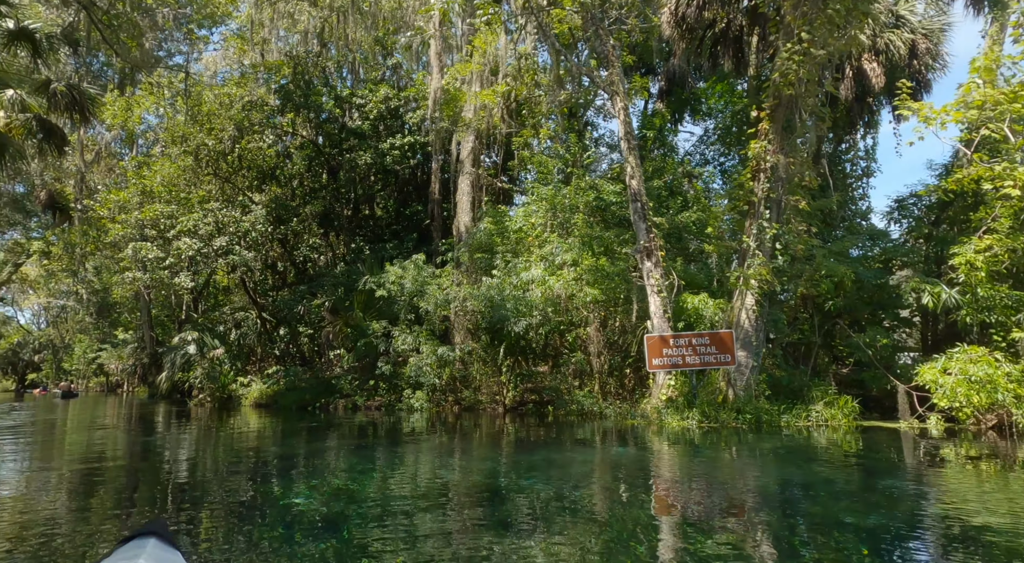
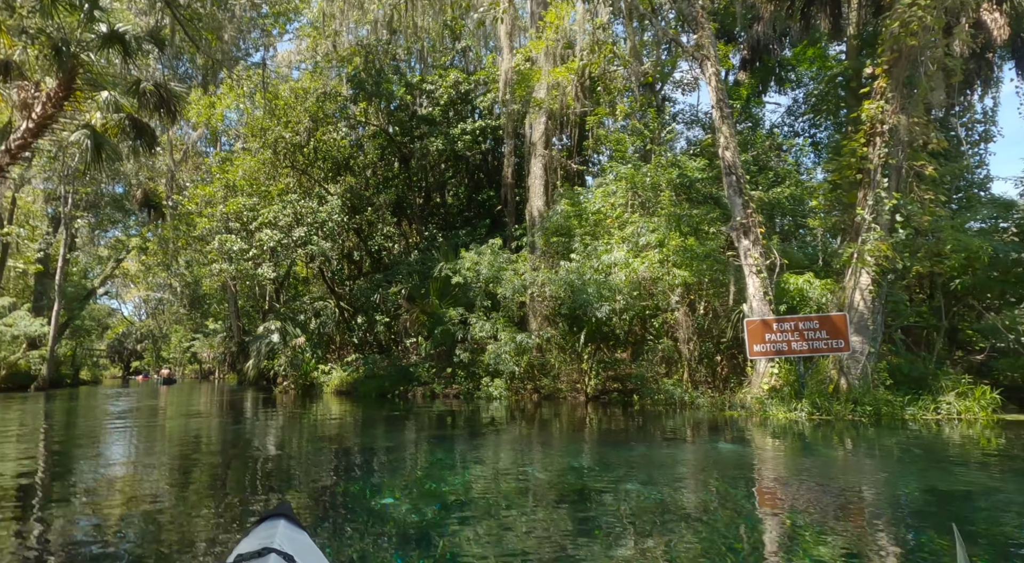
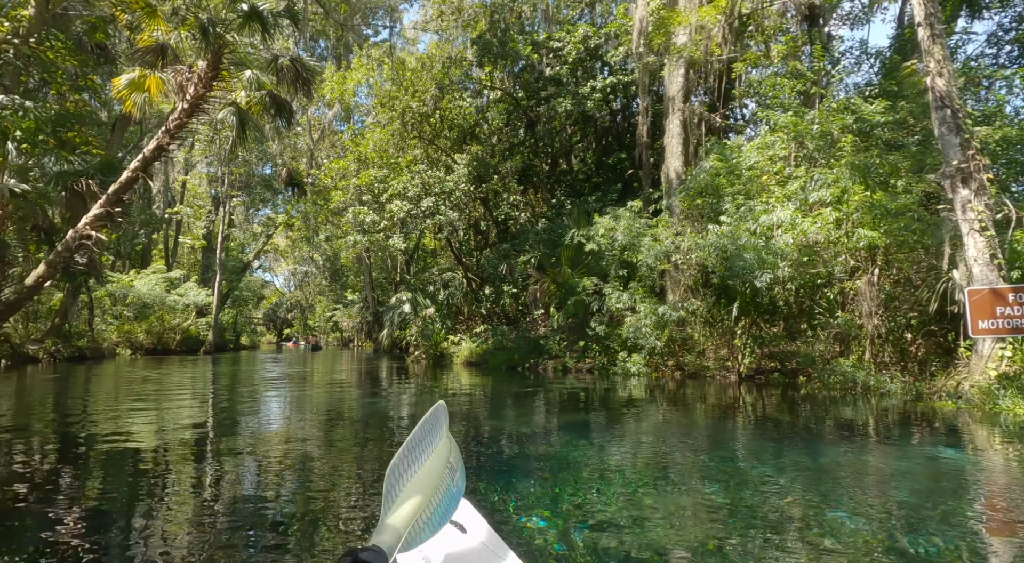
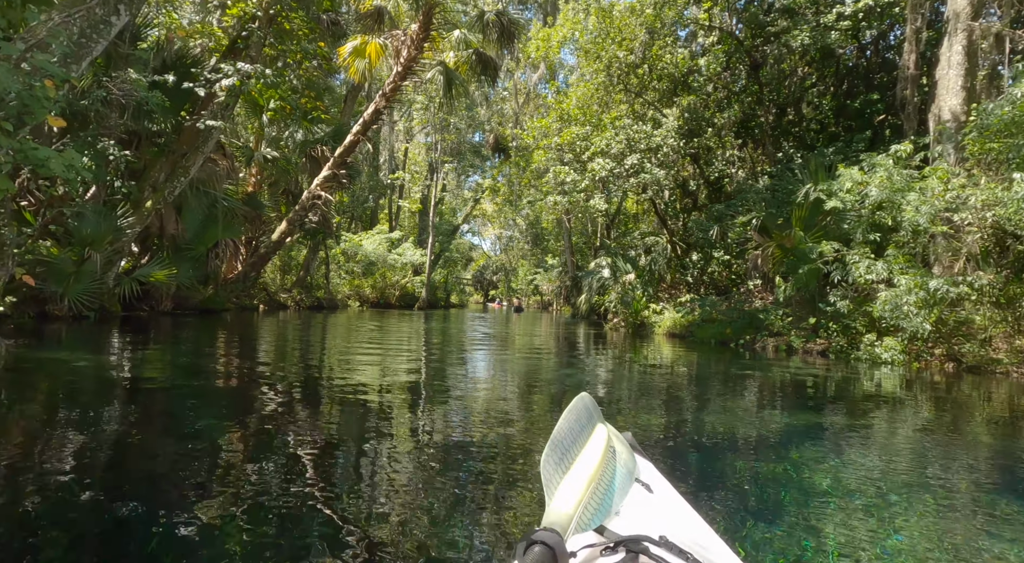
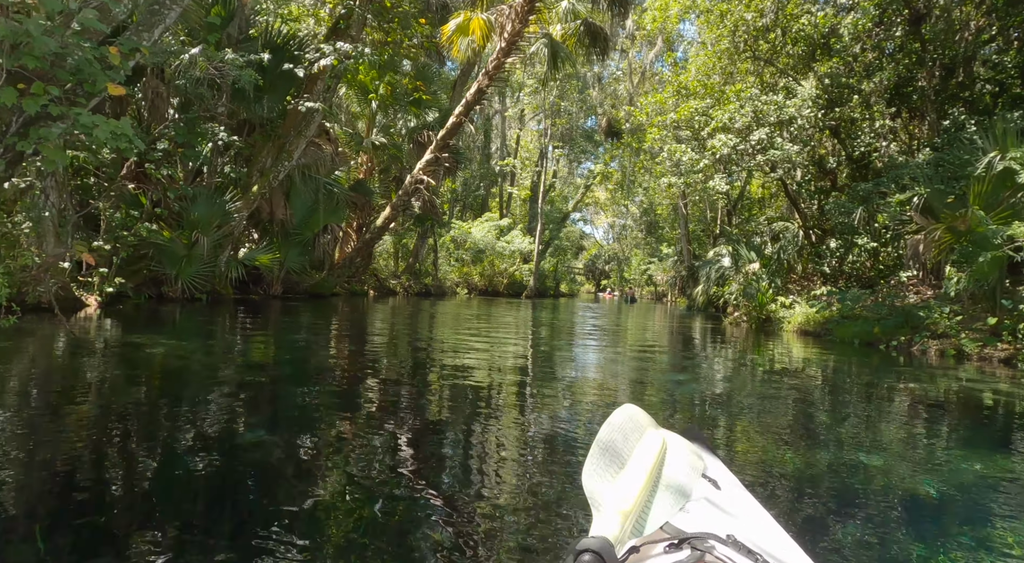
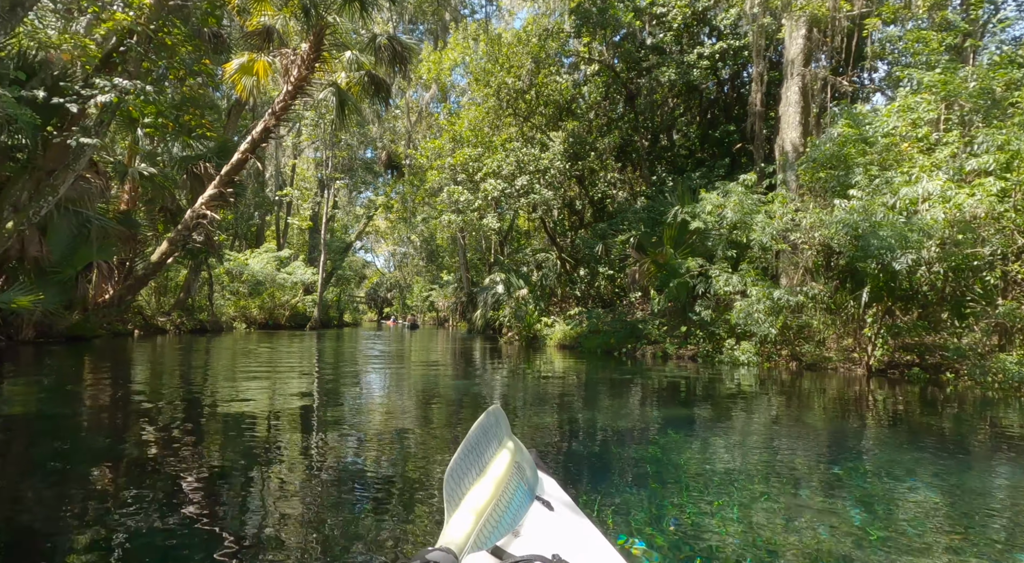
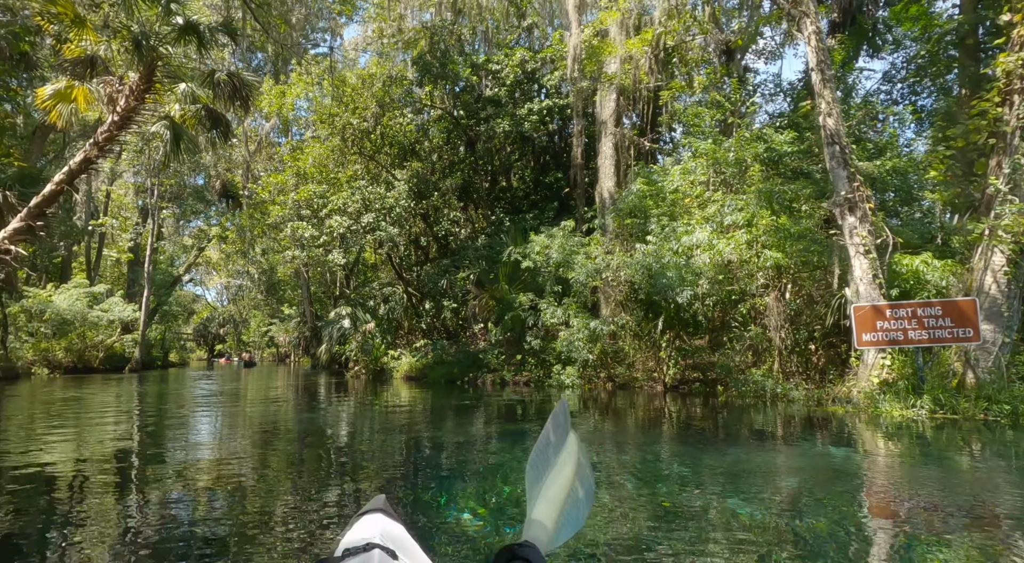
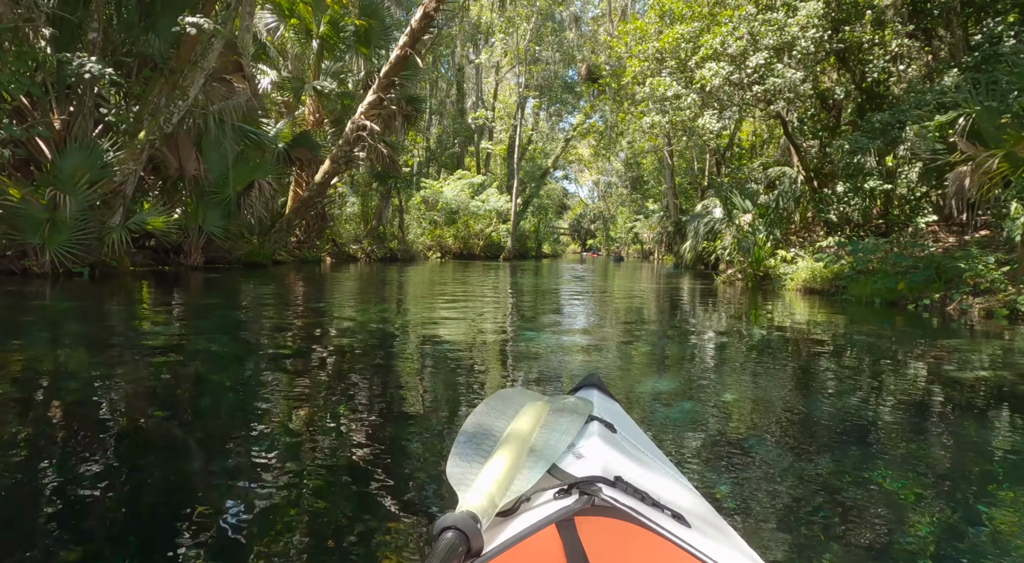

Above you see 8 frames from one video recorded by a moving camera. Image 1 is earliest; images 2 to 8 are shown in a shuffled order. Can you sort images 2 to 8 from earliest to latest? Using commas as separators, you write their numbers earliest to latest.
2, 7, 3, 6, 4, 5, 8
